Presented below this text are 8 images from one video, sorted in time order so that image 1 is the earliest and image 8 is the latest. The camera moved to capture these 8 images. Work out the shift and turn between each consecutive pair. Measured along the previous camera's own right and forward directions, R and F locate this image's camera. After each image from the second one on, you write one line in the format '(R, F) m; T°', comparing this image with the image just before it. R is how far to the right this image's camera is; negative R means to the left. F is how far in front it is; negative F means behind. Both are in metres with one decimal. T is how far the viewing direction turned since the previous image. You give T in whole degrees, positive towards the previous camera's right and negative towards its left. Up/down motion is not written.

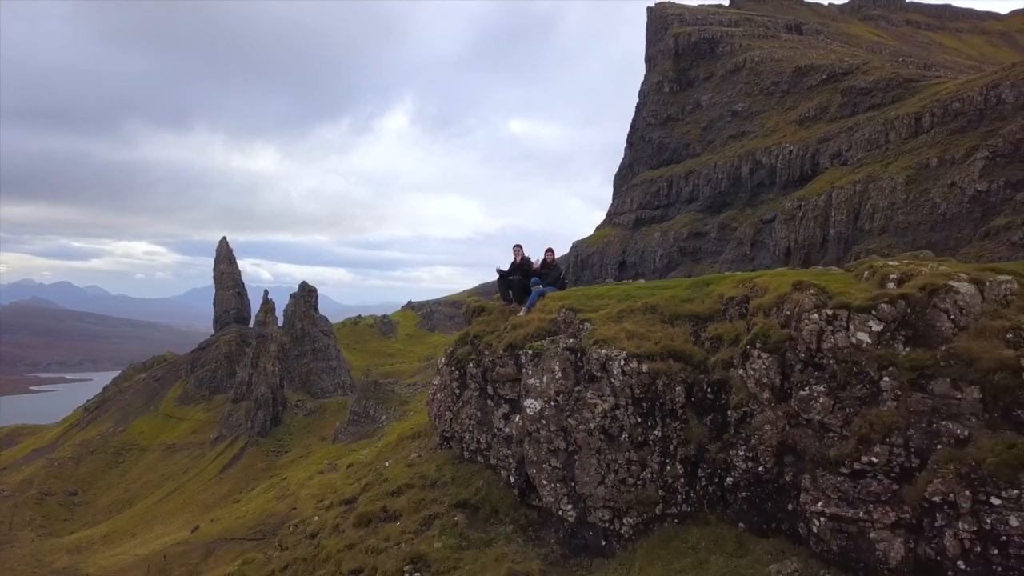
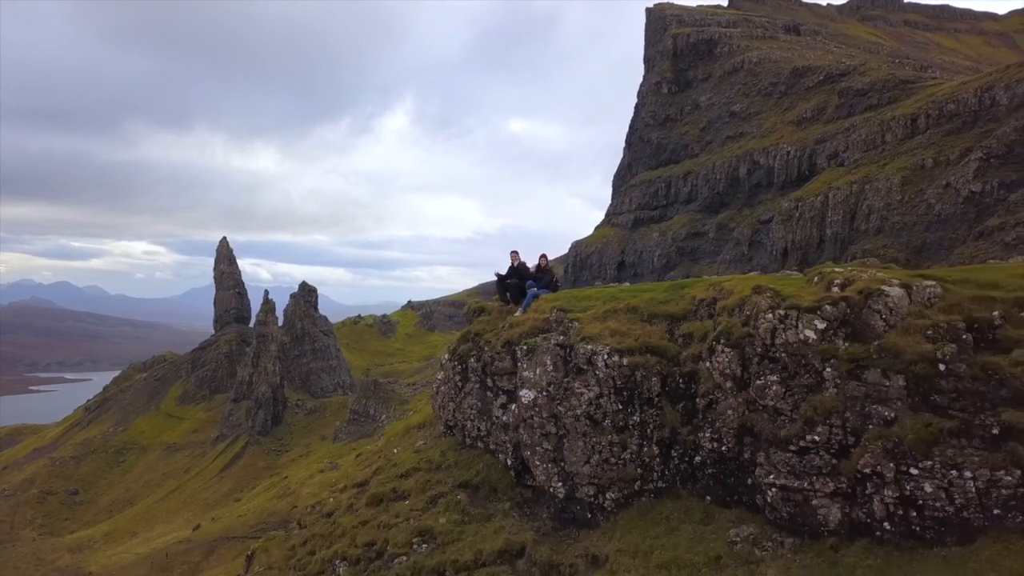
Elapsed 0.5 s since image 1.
(0.0, -0.6) m; 0°
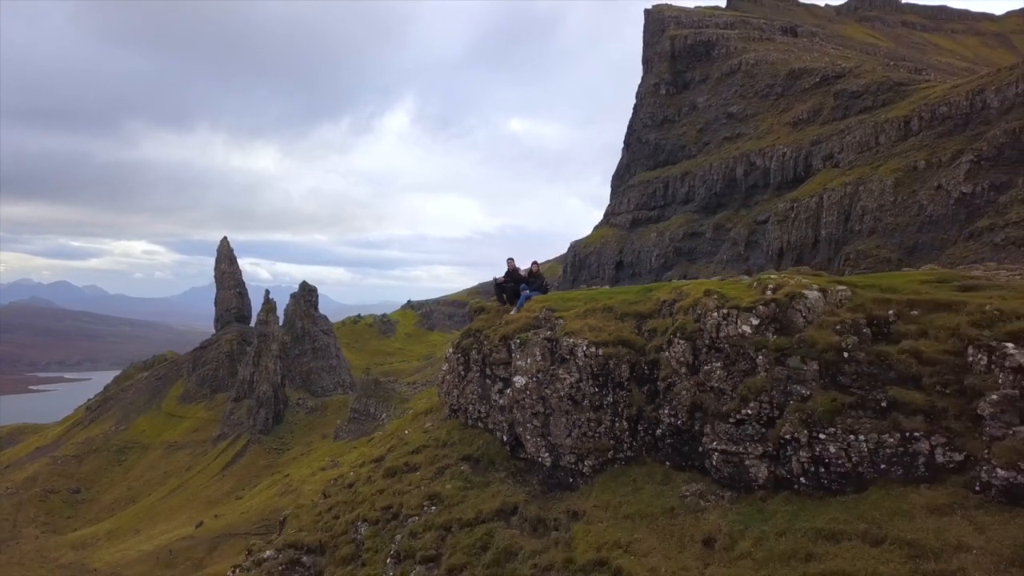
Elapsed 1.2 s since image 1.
(0.0, -1.1) m; 0°
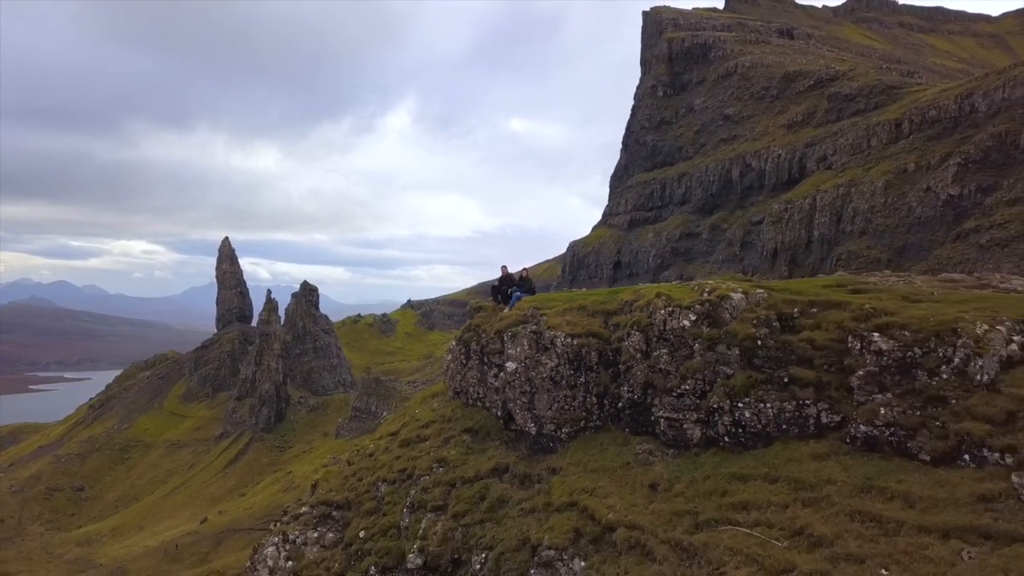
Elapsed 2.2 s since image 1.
(+0.1, -1.5) m; 0°
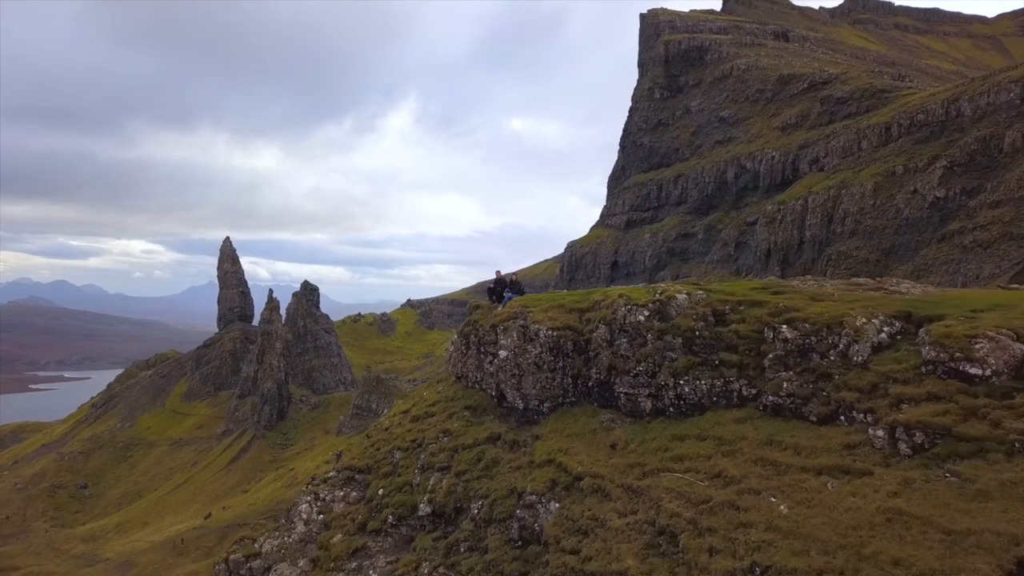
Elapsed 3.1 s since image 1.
(+0.1, -1.8) m; 0°
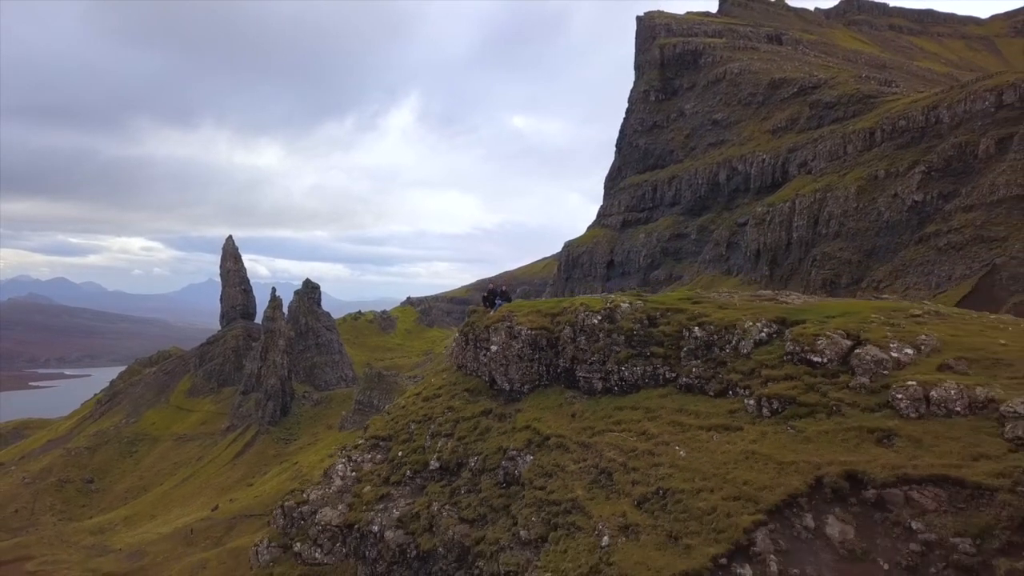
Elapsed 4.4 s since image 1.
(+0.2, -3.0) m; 0°
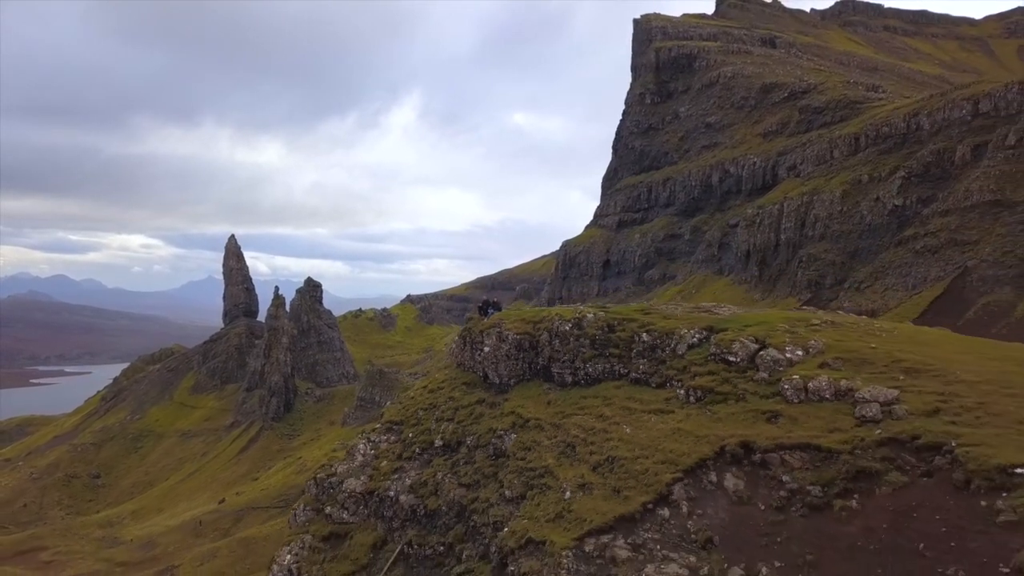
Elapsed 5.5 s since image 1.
(+0.3, -3.0) m; 0°
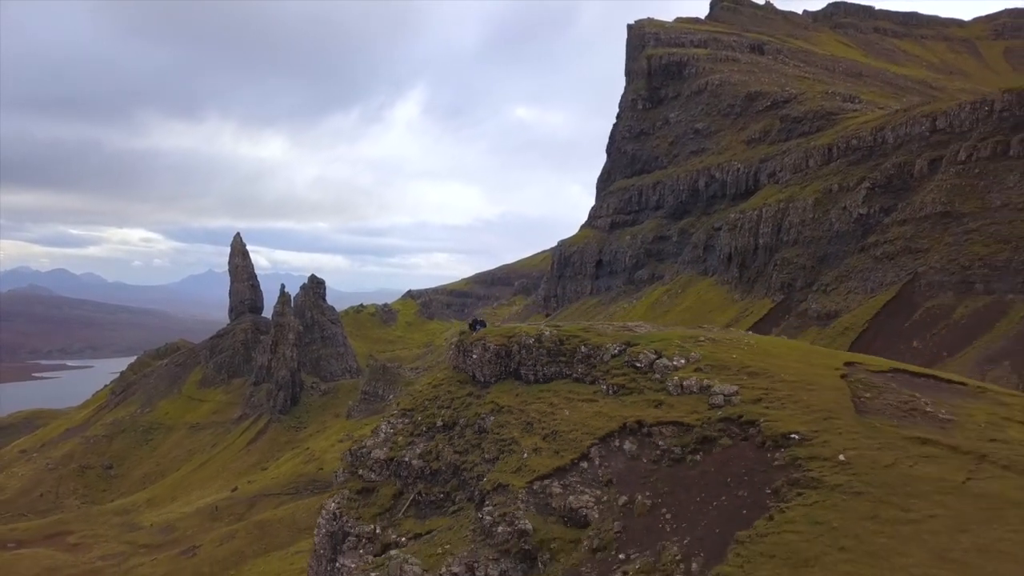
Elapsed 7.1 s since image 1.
(+0.7, -6.0) m; 0°
